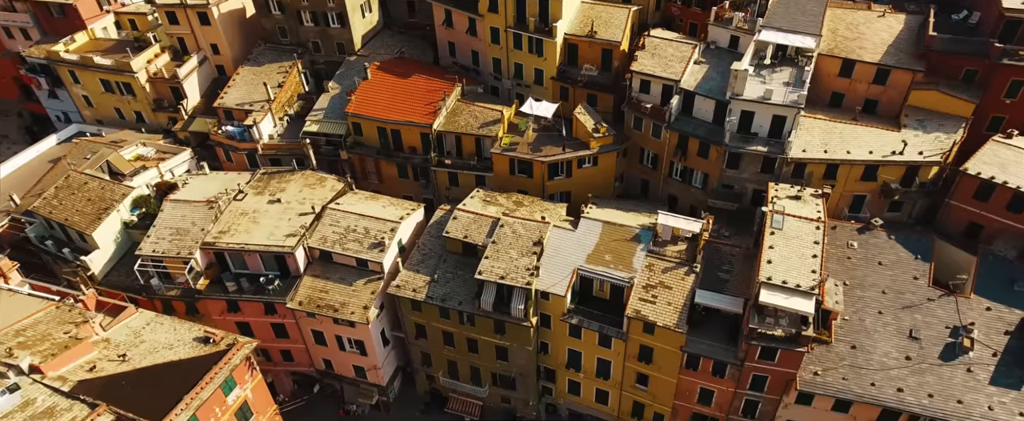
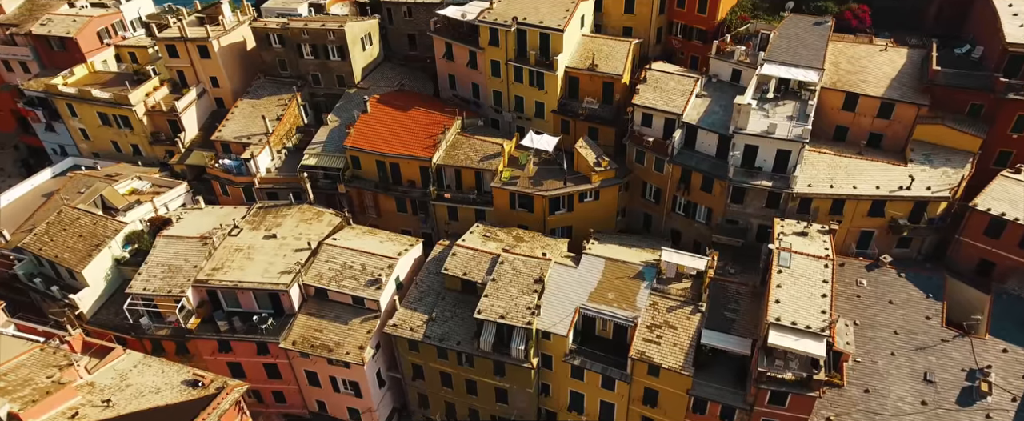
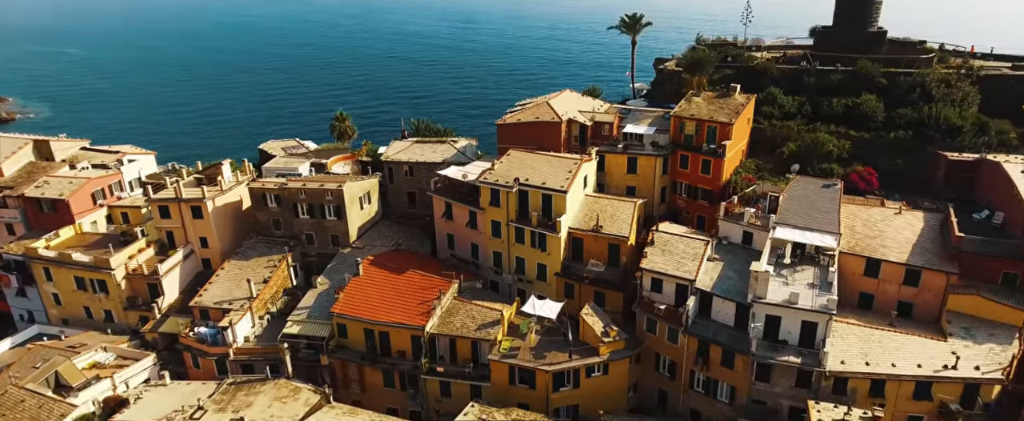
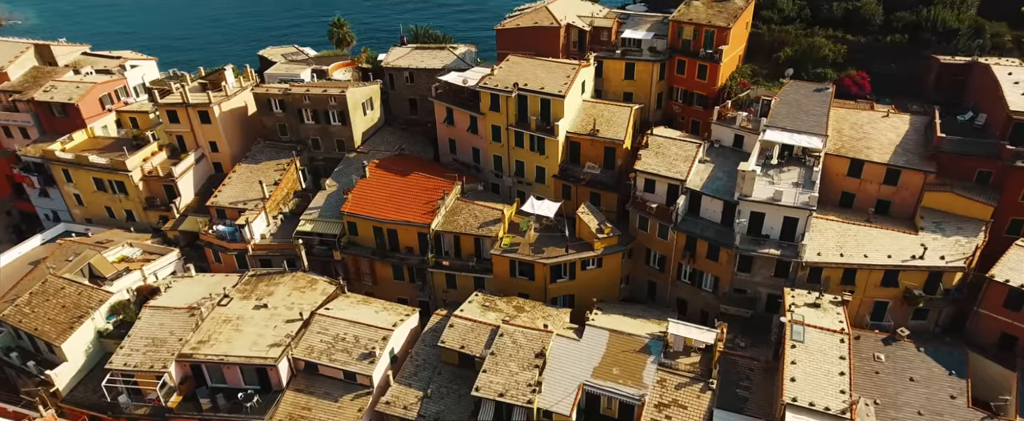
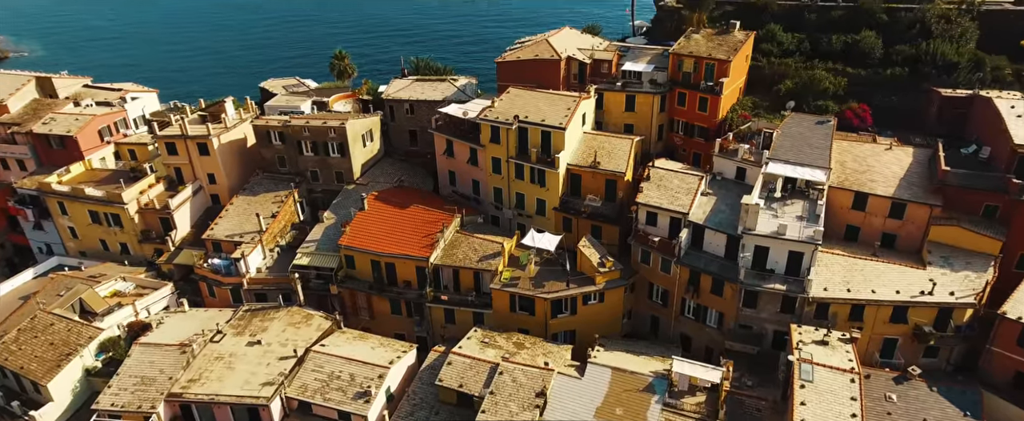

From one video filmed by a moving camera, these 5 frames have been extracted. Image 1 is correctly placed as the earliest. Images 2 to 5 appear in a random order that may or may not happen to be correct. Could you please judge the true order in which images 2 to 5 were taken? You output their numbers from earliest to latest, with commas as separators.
2, 4, 5, 3
